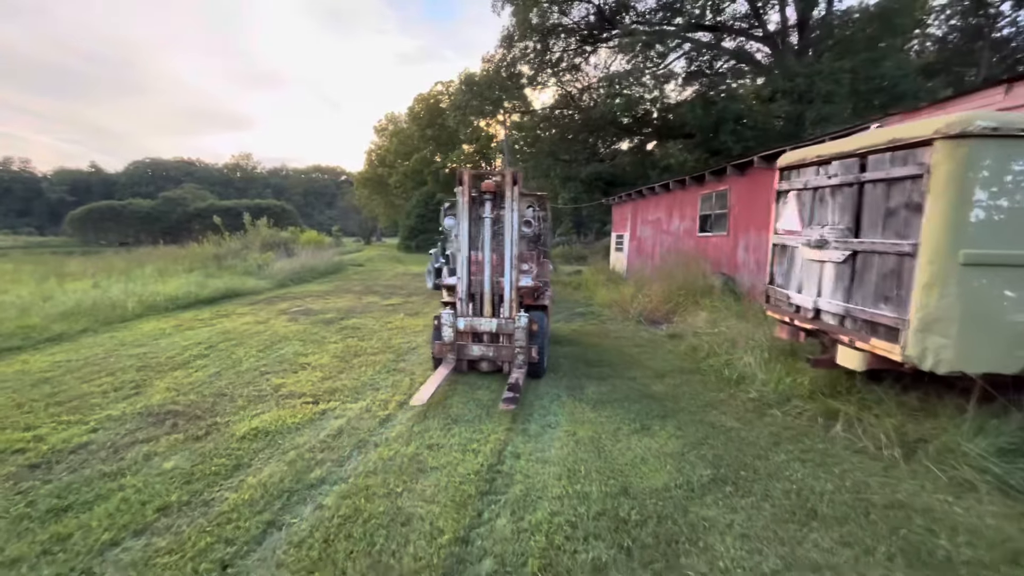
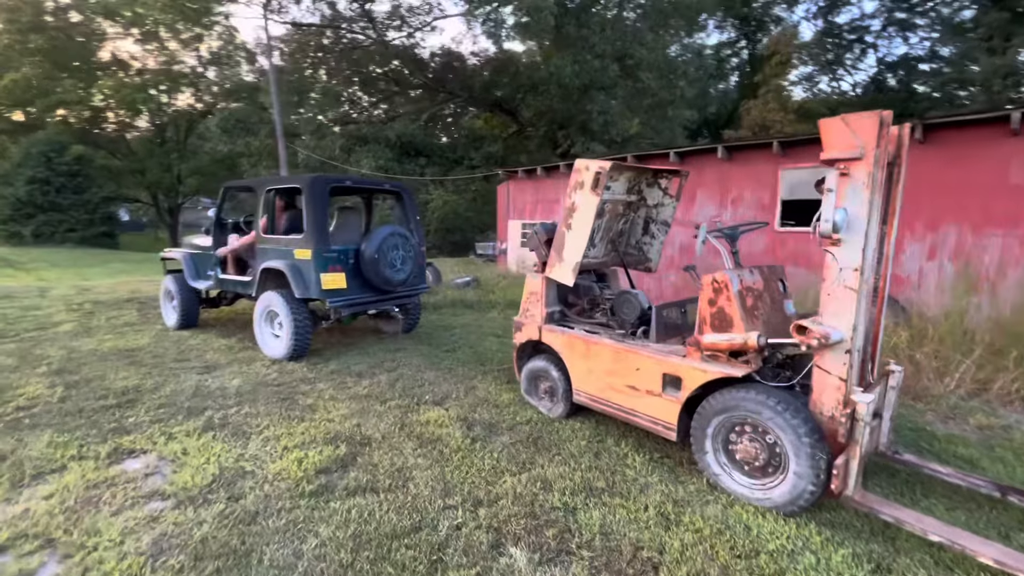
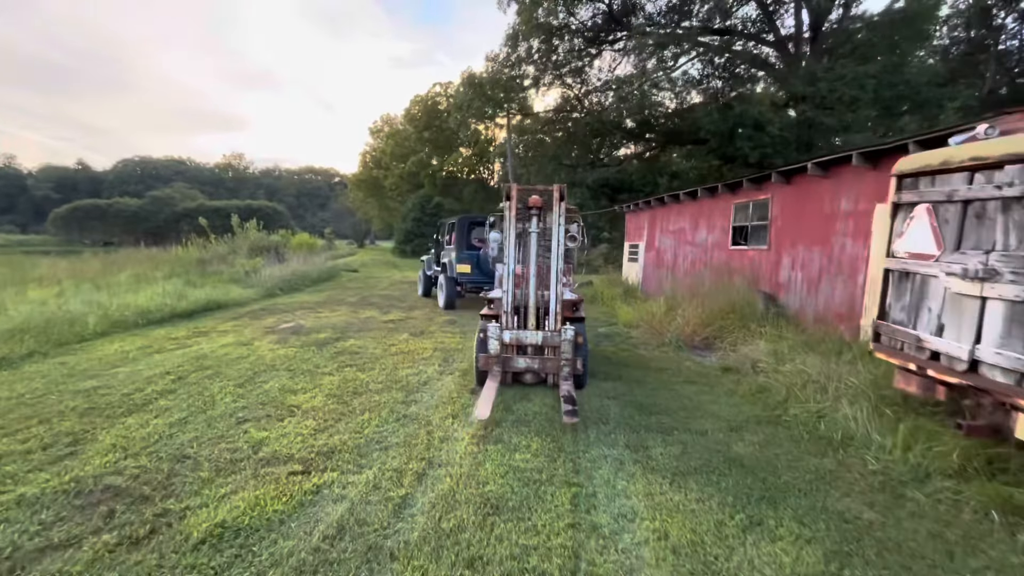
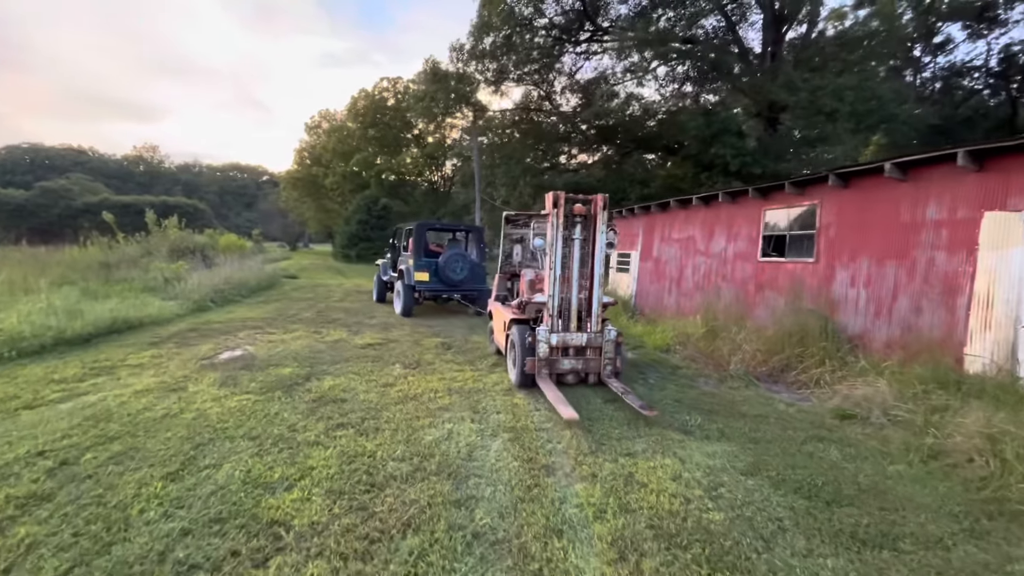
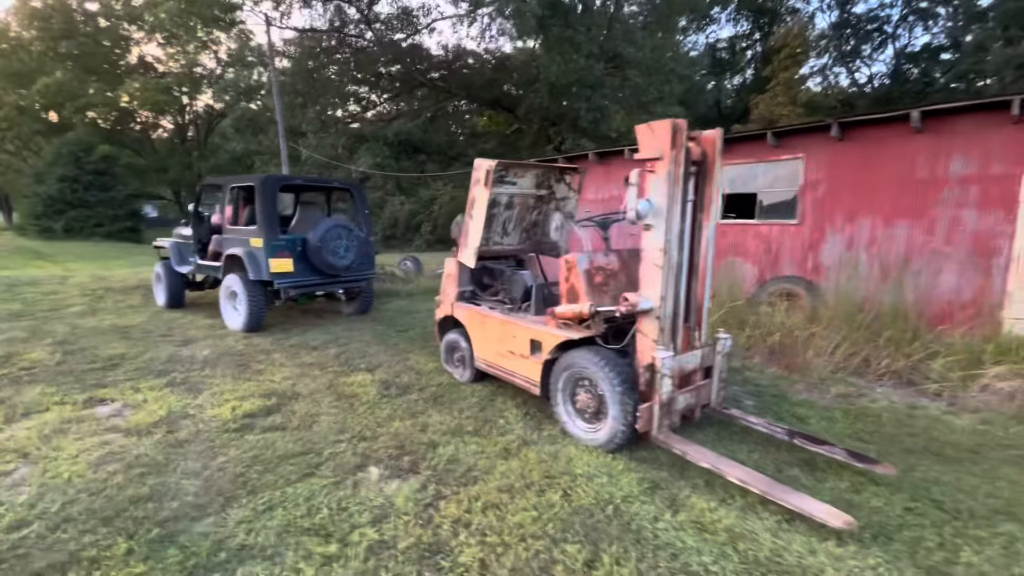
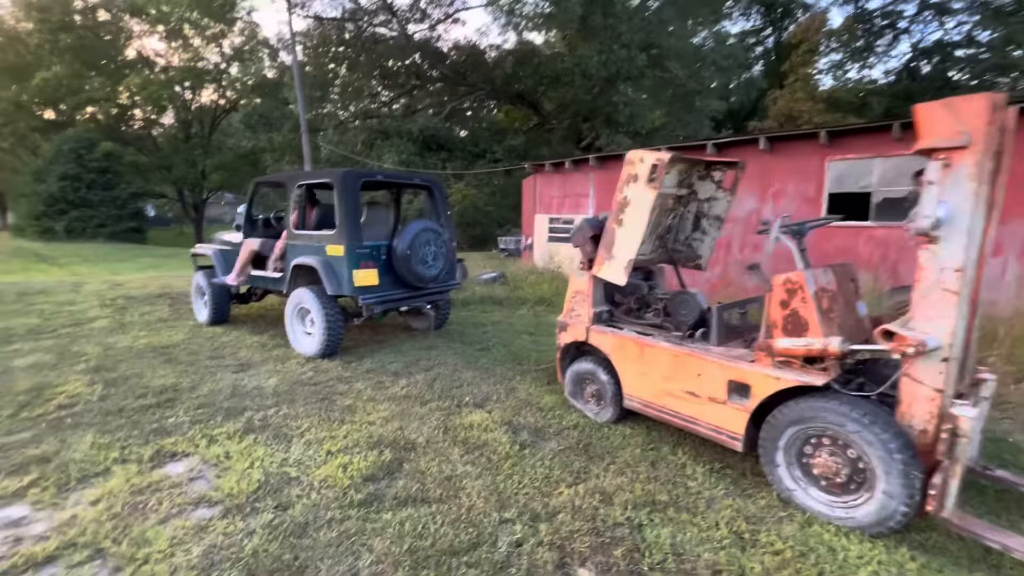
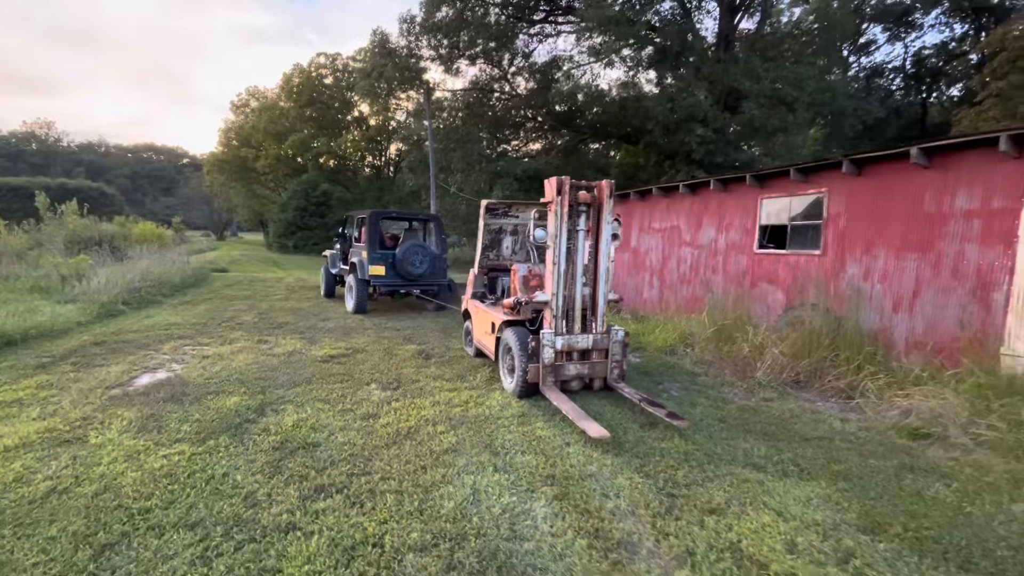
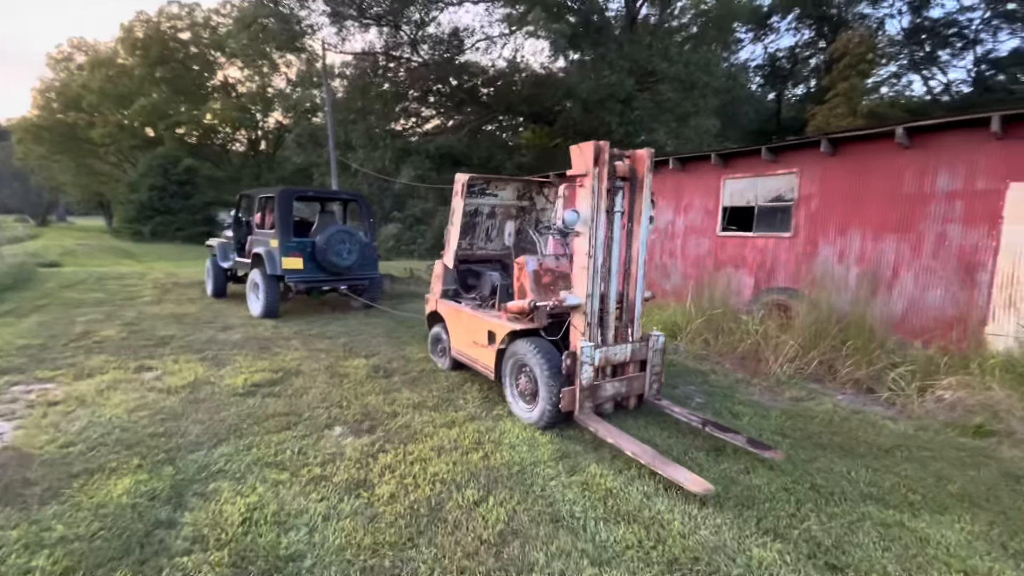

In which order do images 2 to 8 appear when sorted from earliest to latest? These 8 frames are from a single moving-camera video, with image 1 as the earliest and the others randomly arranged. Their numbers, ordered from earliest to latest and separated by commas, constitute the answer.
3, 4, 7, 8, 5, 2, 6
